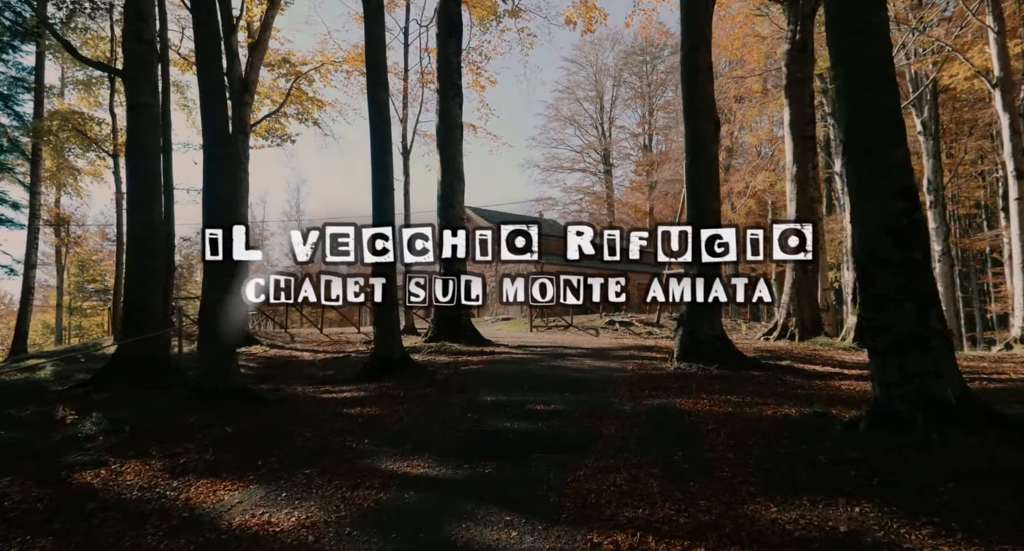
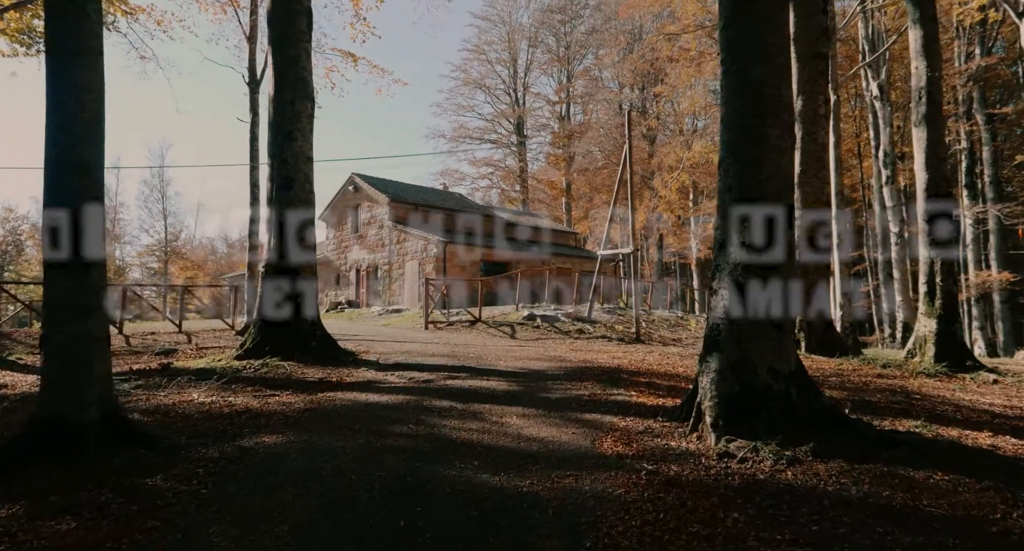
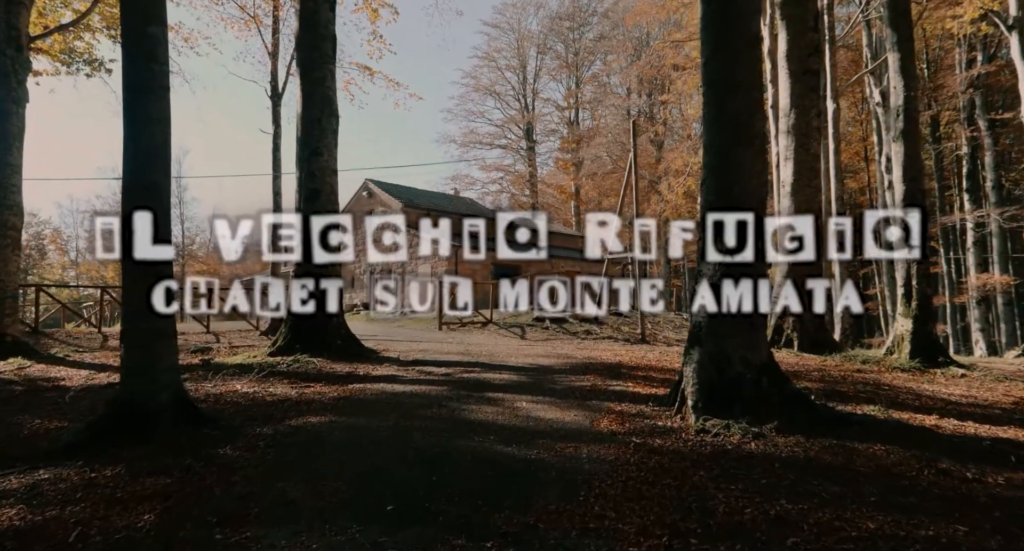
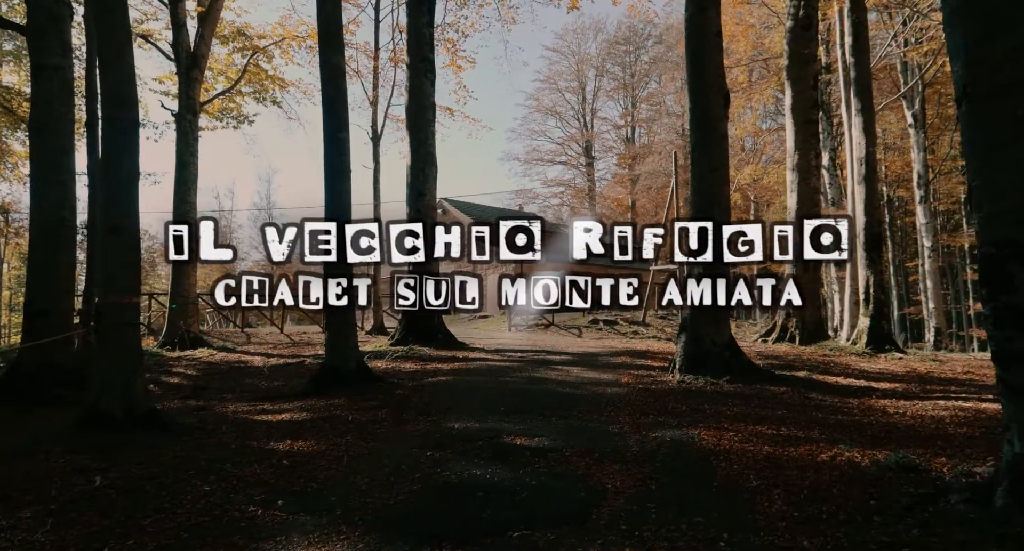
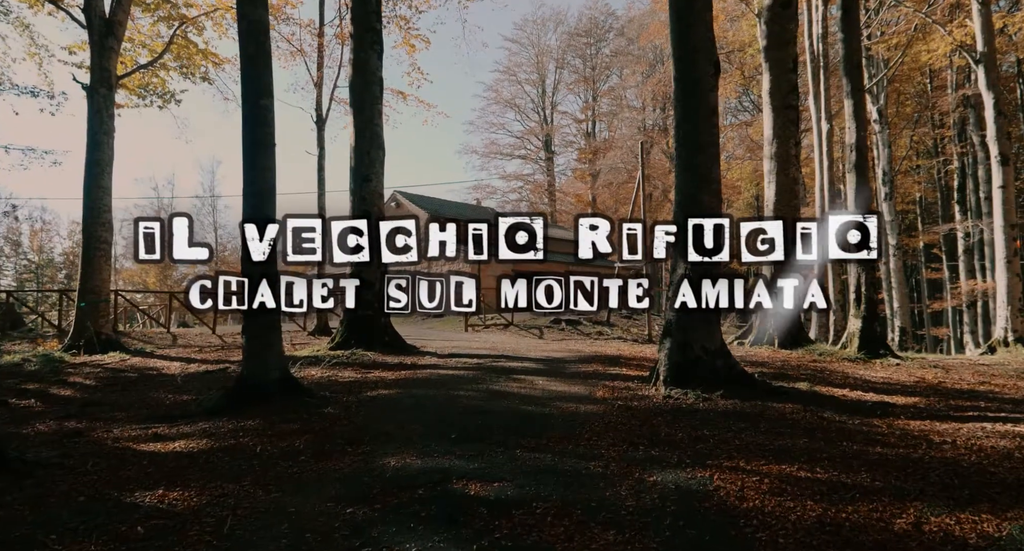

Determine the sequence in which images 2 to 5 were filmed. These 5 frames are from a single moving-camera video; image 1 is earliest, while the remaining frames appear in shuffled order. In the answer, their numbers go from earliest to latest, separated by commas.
4, 5, 3, 2
